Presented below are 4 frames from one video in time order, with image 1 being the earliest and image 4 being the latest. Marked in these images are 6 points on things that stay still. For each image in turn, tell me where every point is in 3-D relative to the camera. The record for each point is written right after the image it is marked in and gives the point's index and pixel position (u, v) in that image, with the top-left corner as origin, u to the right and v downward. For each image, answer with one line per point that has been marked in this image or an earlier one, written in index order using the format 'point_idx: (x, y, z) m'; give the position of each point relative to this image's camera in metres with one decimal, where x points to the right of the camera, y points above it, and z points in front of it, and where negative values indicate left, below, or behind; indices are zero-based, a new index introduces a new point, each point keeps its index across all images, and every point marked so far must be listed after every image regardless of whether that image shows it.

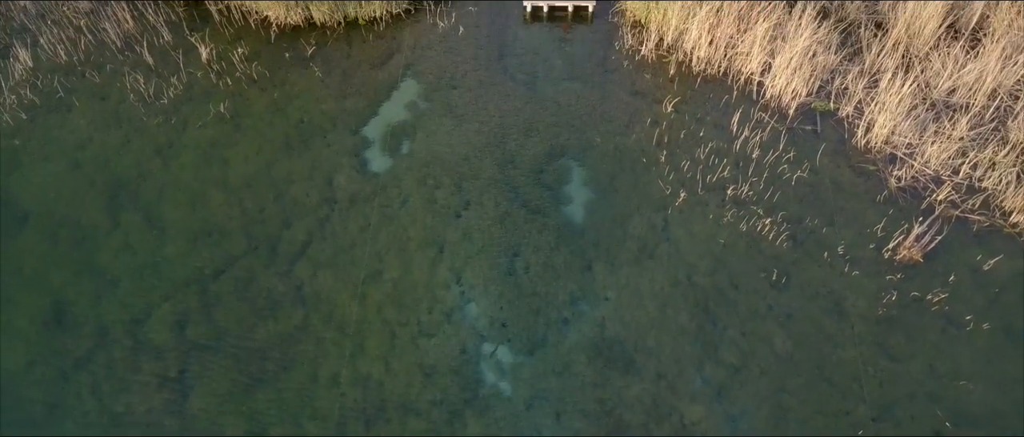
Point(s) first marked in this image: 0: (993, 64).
0: (+4.5, +1.4, +6.7) m
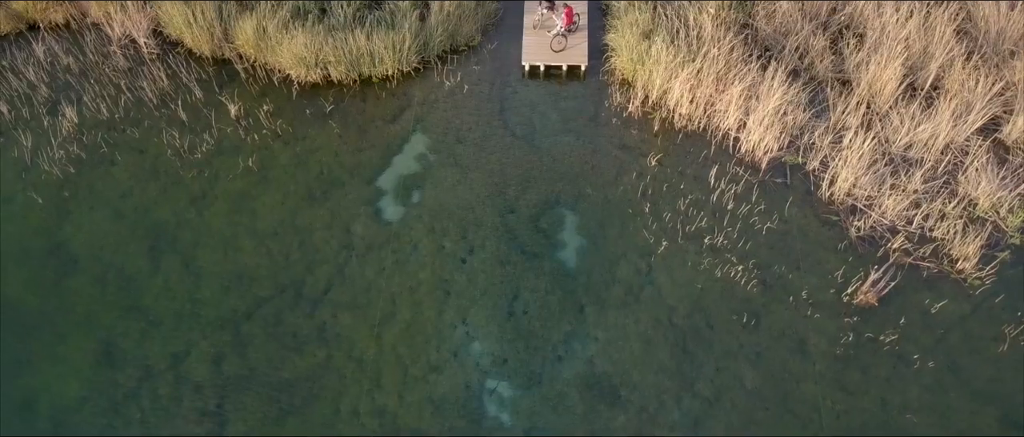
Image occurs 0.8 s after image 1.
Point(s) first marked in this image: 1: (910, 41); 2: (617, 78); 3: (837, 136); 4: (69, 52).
0: (+4.5, +1.0, +7.4) m
1: (+4.4, +2.0, +8.0) m
2: (+1.2, +1.6, +8.4) m
3: (+3.5, +0.9, +7.7) m
4: (-5.2, +2.0, +8.5) m
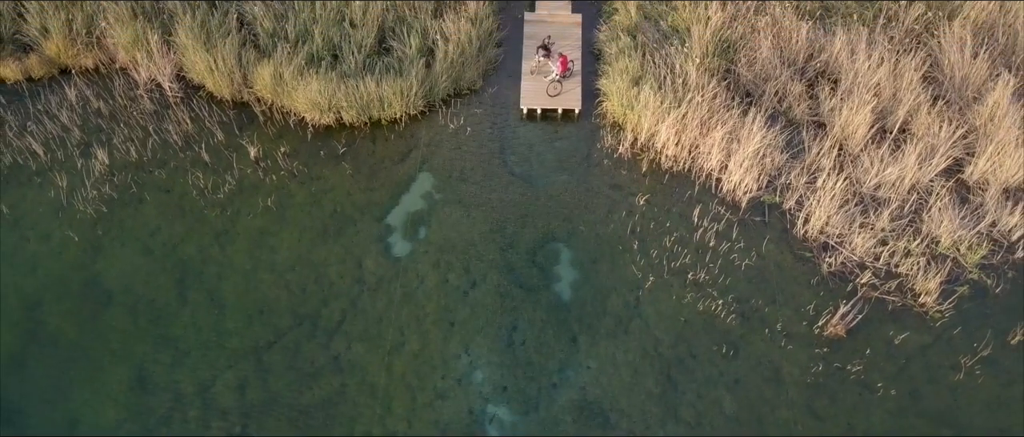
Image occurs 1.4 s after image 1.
0: (+4.5, +0.6, +8.0) m
1: (+4.4, +1.6, +8.6) m
2: (+1.2, +1.2, +9.0) m
3: (+3.5, +0.5, +8.3) m
4: (-5.2, +1.6, +9.1) m
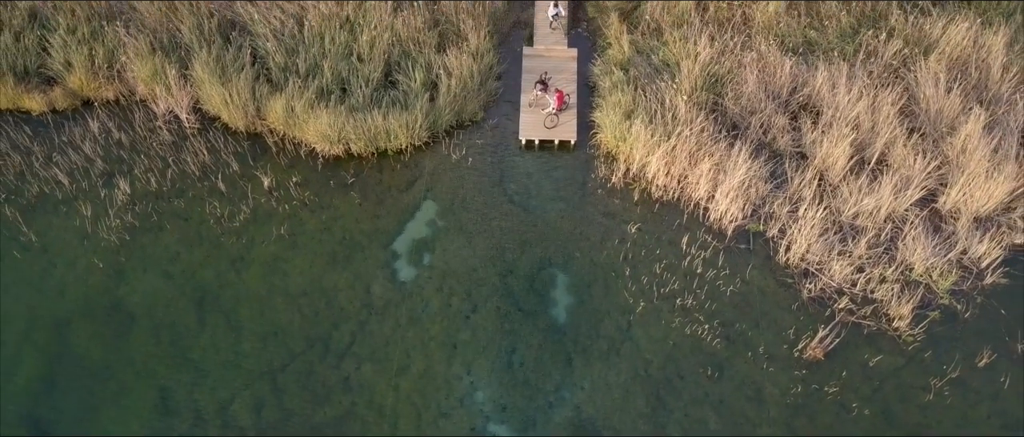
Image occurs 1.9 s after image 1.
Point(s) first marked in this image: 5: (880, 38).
0: (+4.5, +0.3, +8.5) m
1: (+4.4, +1.2, +9.1) m
2: (+1.2, +0.9, +9.5) m
3: (+3.5, +0.2, +8.8) m
4: (-5.2, +1.2, +9.6) m
5: (+5.0, +2.5, +9.8) m
